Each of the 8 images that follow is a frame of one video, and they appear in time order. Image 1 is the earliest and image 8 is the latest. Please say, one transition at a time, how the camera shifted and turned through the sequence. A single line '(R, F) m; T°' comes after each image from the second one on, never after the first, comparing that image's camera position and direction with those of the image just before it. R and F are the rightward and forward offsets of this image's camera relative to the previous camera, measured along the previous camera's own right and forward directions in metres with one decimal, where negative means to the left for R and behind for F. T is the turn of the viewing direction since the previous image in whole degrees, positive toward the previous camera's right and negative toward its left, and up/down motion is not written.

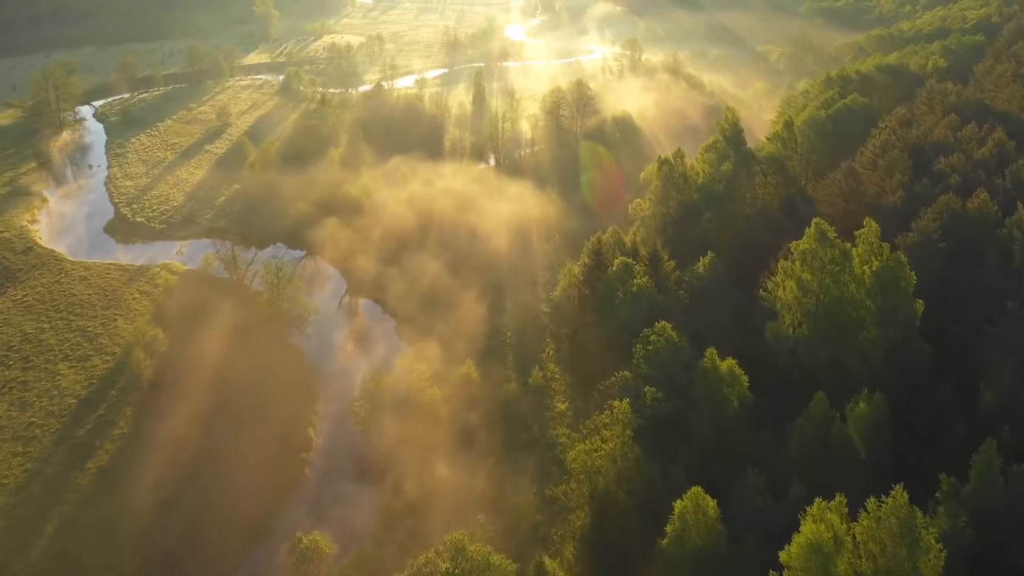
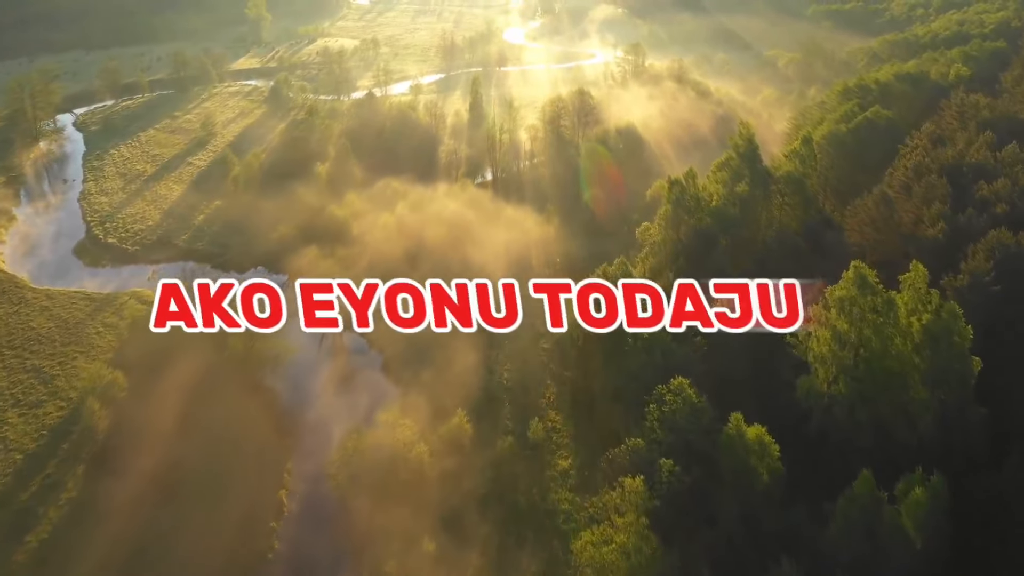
(+0.1, +3.6) m; 0°
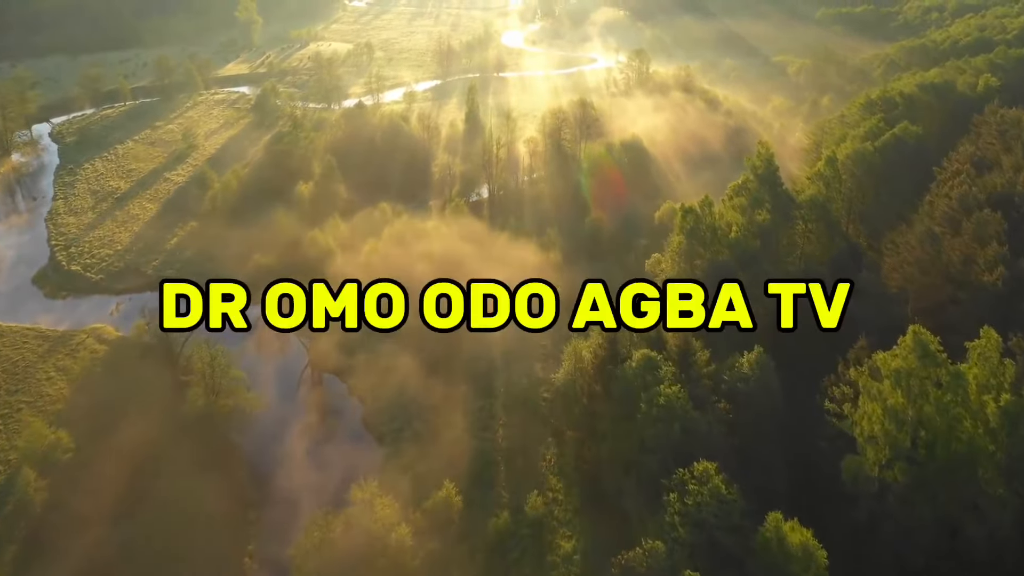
(+0.2, +4.0) m; 0°
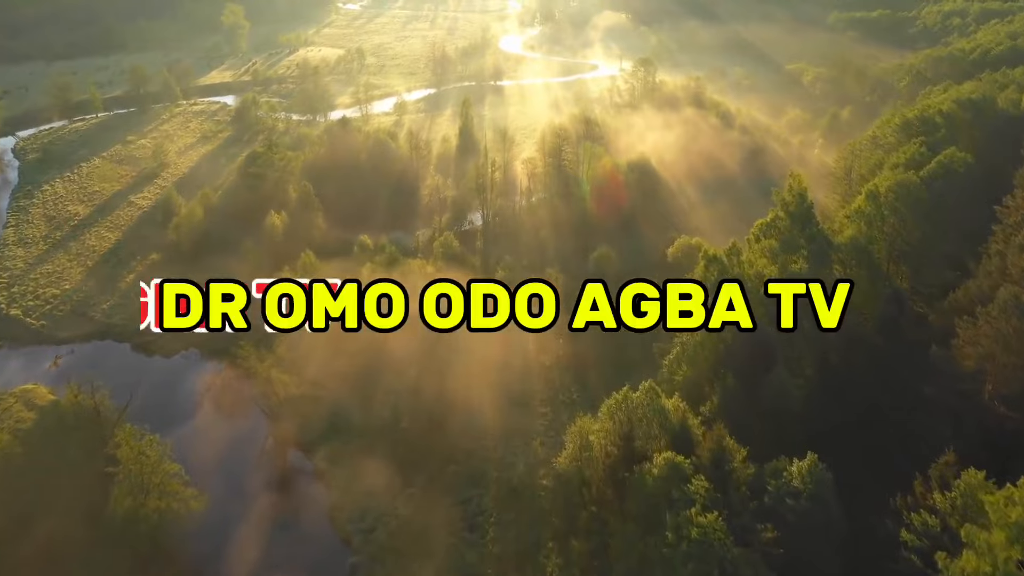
(+0.3, +5.4) m; 0°
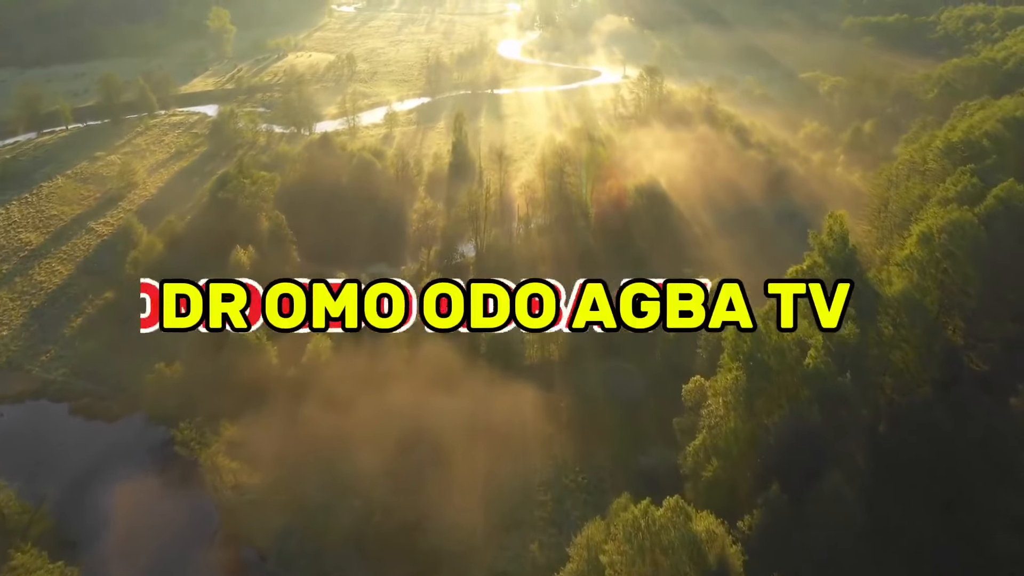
(+0.3, +5.2) m; 0°
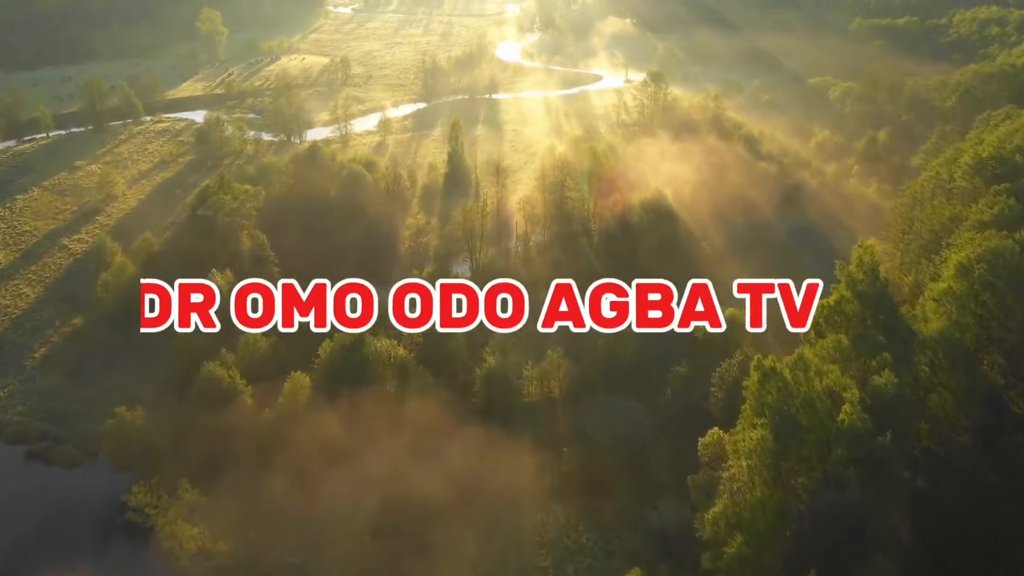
(+0.1, +3.0) m; 0°
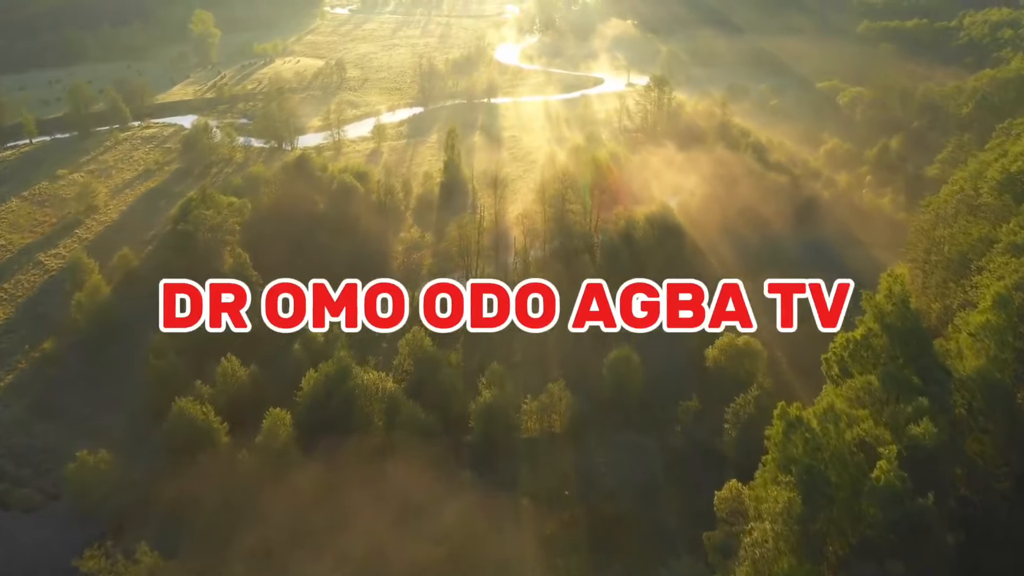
(+0.1, +2.4) m; 0°
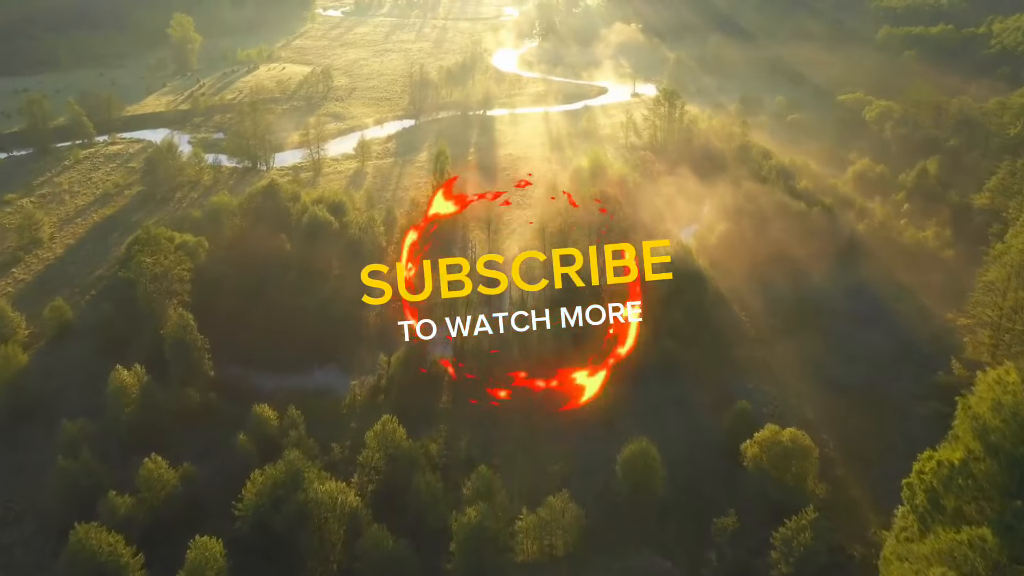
(+0.3, +6.2) m; 0°
